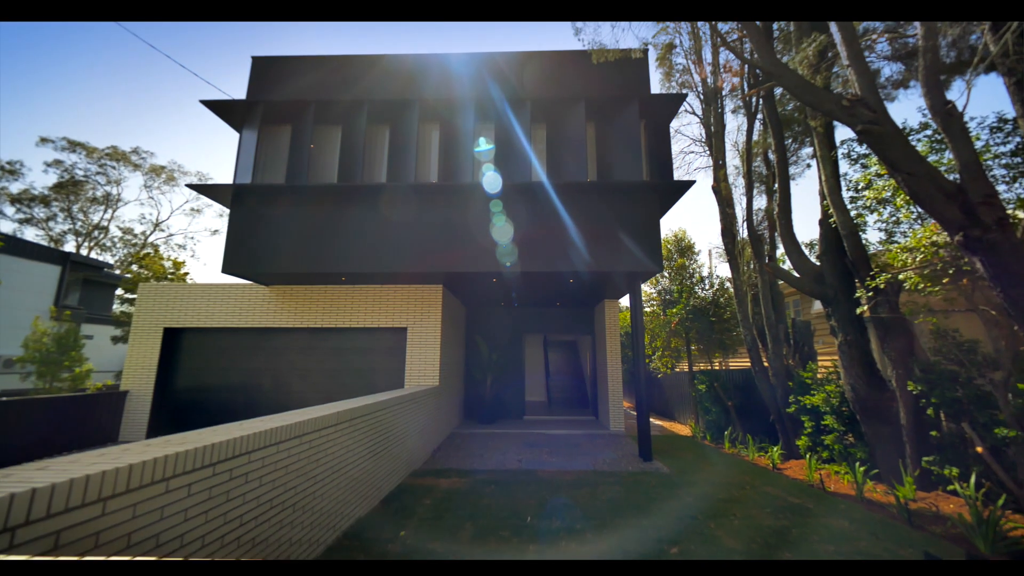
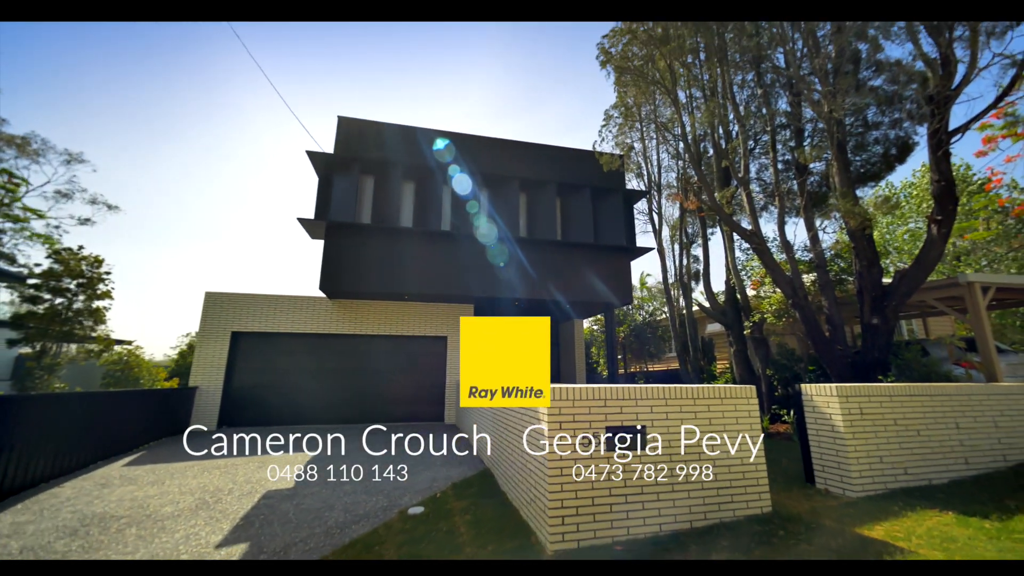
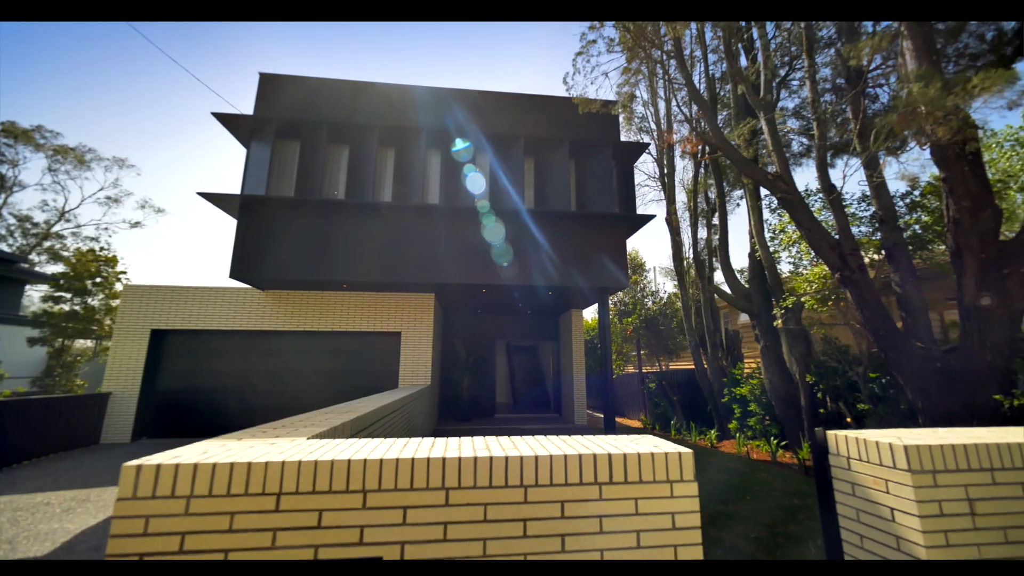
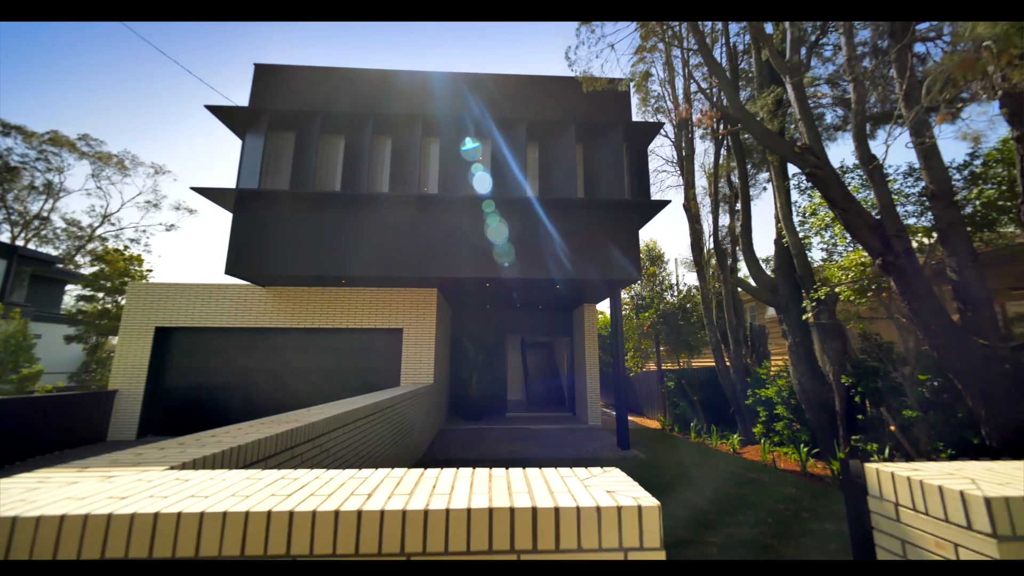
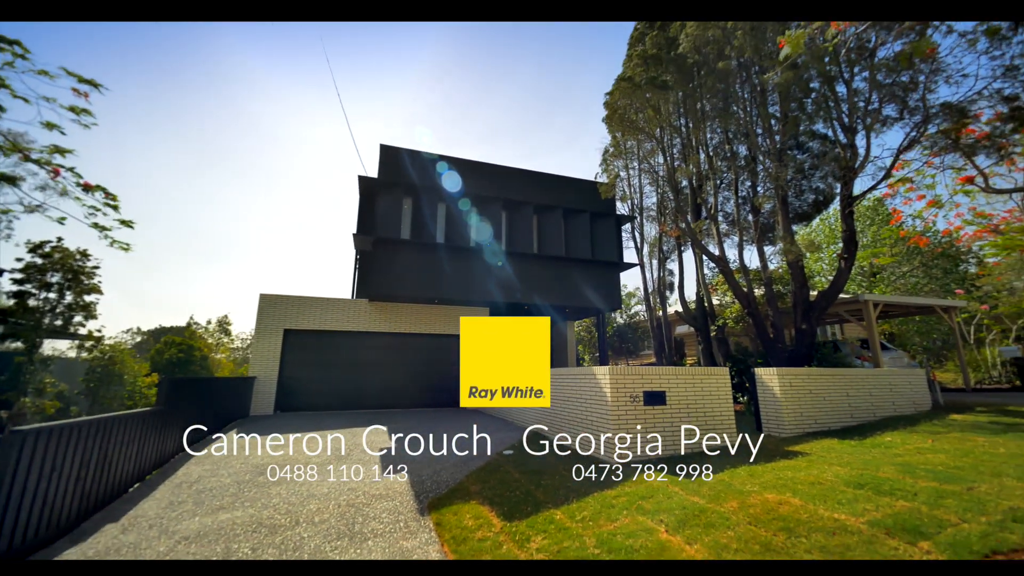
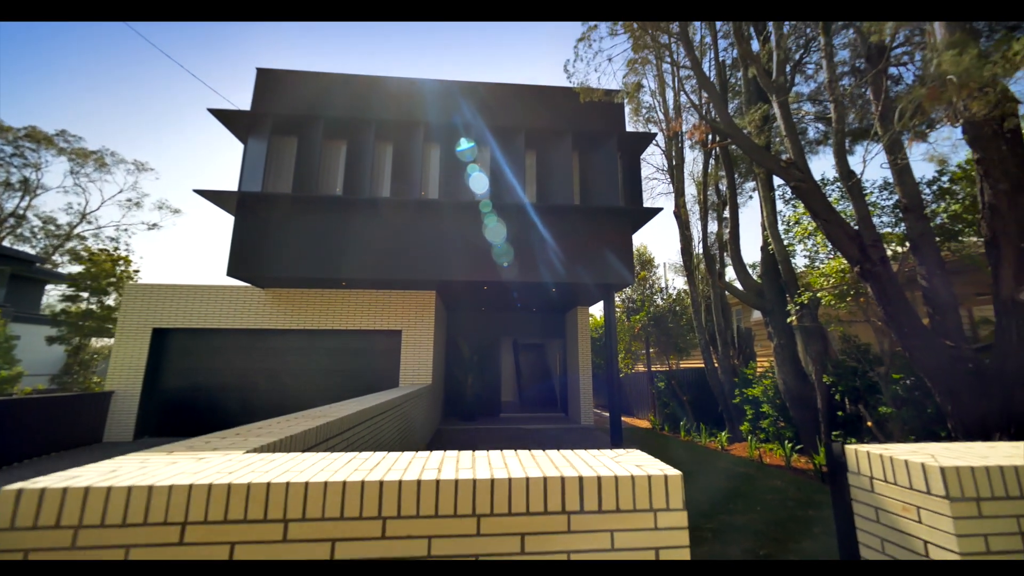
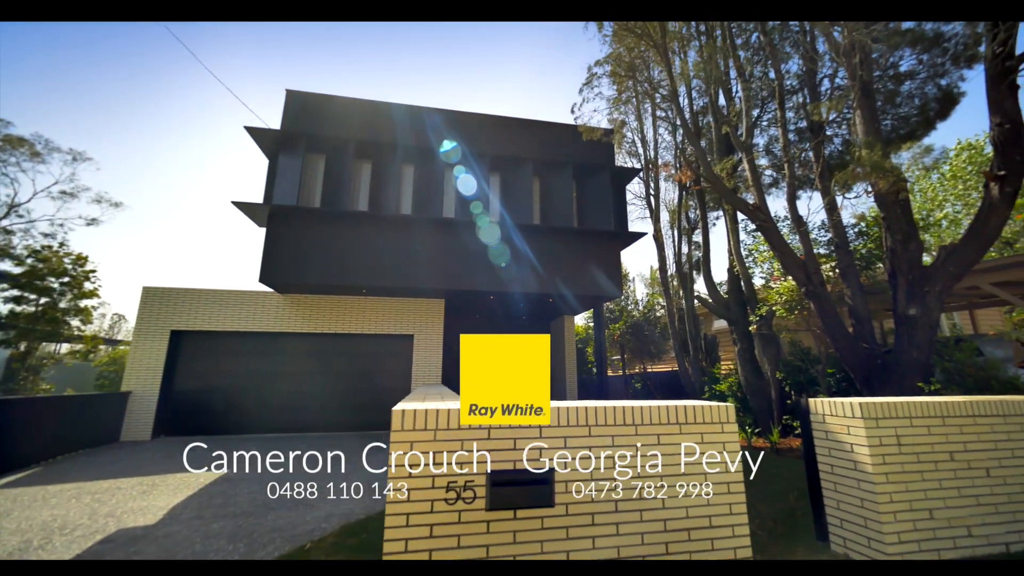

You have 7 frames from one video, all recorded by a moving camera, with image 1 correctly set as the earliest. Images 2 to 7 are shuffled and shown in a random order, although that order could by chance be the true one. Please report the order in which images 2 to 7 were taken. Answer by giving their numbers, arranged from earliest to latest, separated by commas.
4, 6, 3, 7, 2, 5
